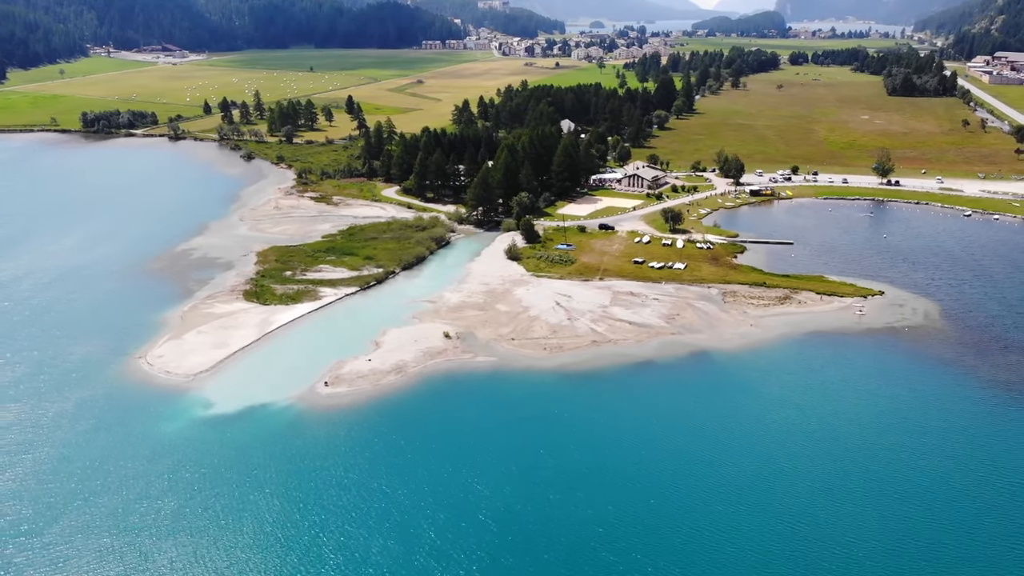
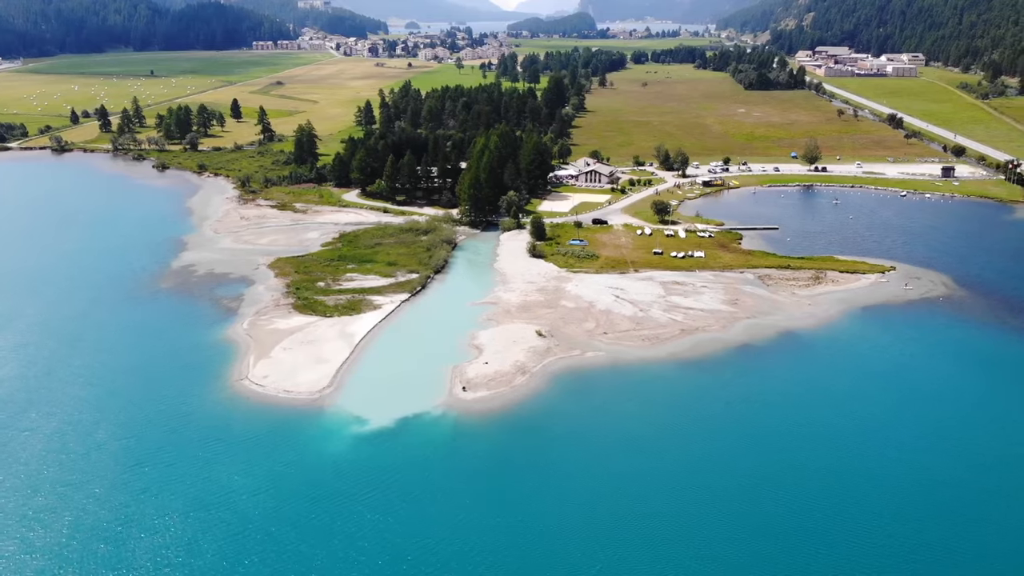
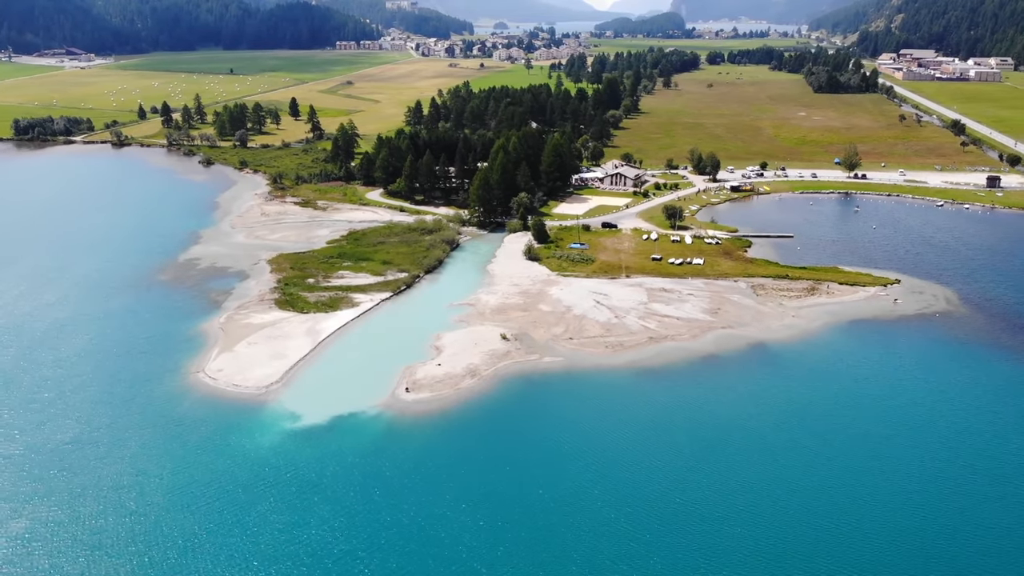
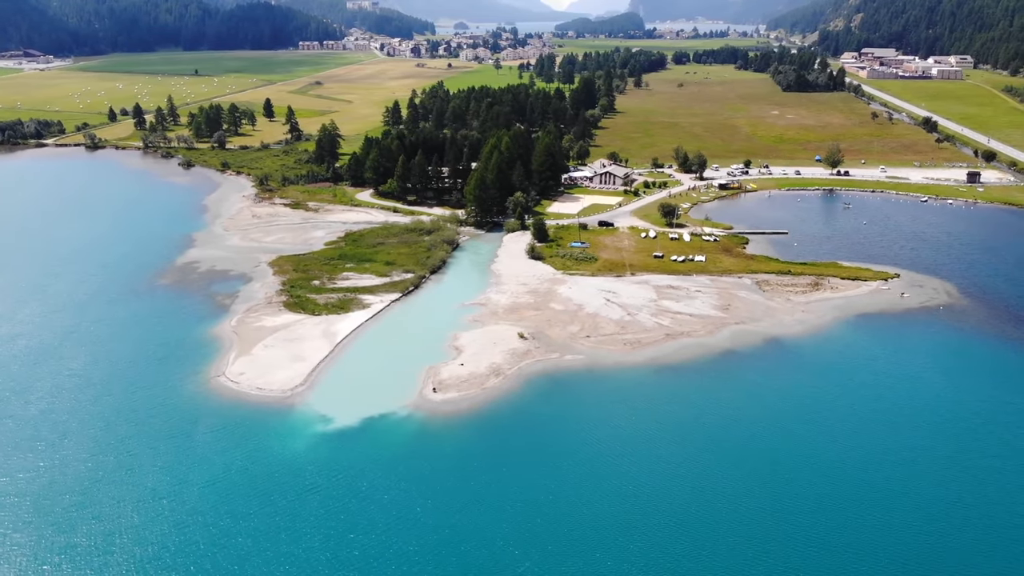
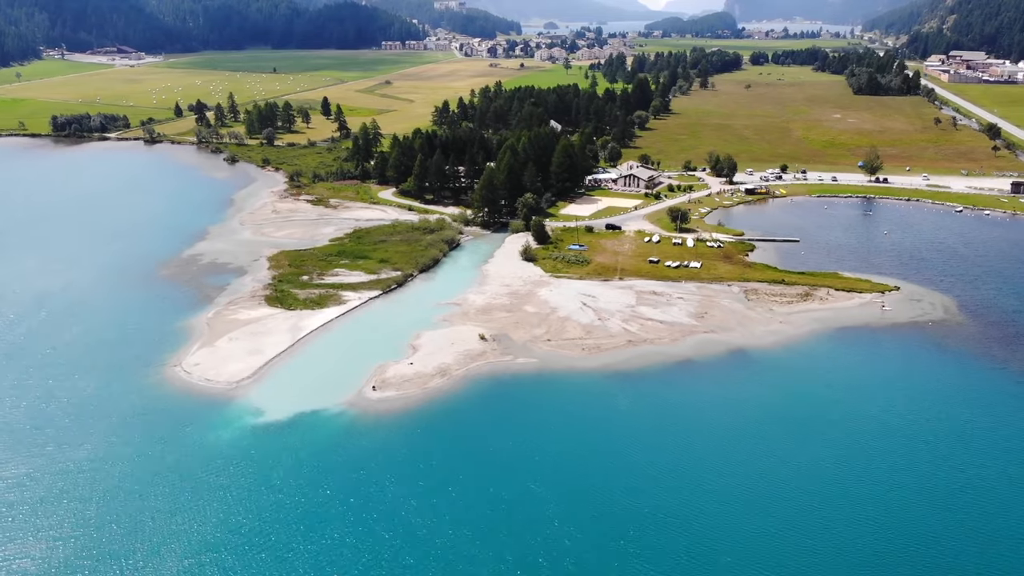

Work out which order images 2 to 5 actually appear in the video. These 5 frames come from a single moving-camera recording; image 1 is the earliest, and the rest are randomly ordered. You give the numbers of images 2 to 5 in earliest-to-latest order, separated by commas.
5, 3, 4, 2
